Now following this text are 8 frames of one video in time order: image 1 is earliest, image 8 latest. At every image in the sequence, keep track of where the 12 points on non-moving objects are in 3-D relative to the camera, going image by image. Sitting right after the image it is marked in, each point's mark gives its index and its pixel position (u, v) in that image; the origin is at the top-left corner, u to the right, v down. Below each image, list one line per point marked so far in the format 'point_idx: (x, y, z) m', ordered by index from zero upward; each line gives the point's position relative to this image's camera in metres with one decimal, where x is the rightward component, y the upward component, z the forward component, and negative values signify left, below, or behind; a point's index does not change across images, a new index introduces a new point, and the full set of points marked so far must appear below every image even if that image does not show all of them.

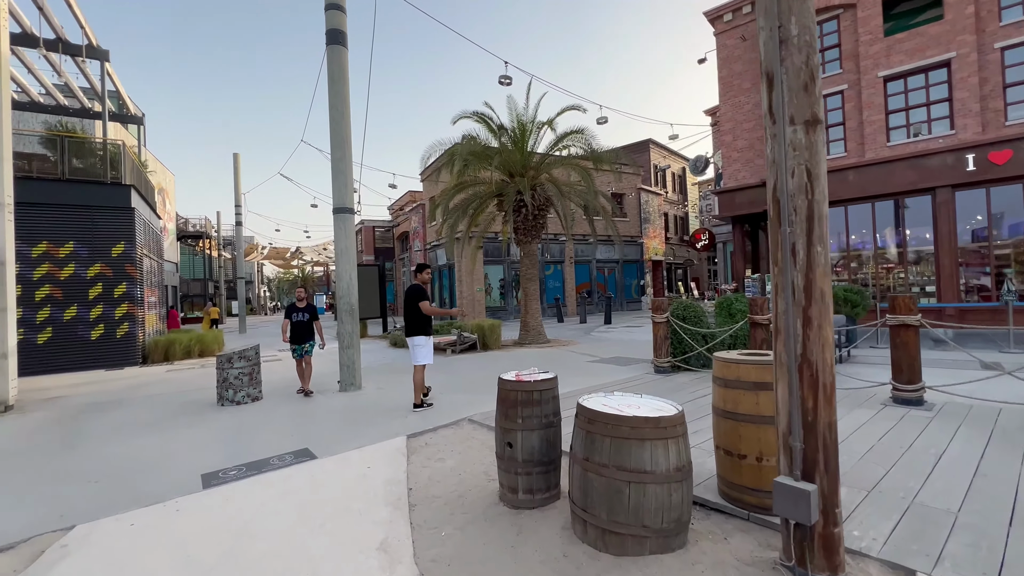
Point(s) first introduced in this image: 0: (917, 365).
0: (+4.6, -0.9, +5.1) m
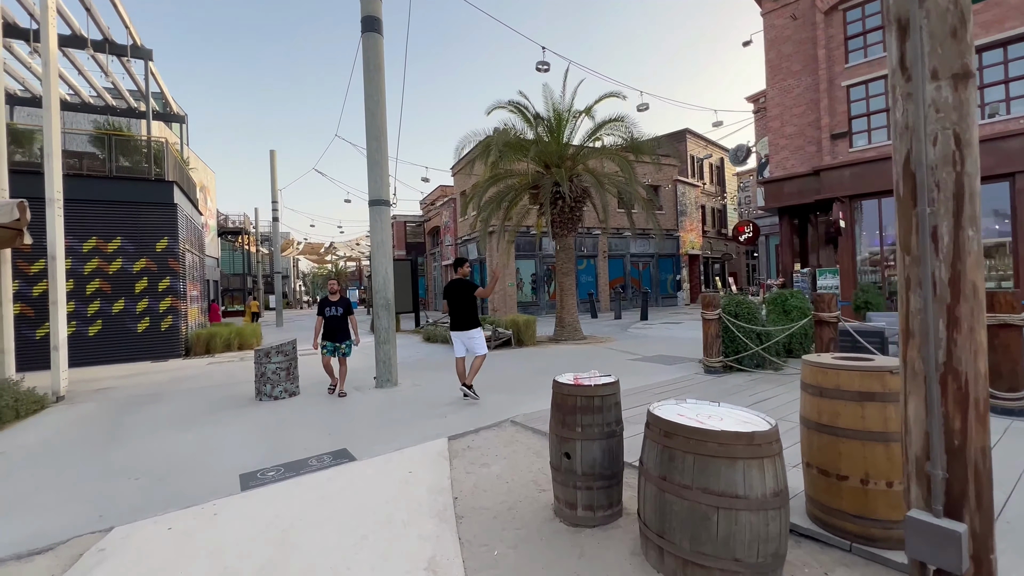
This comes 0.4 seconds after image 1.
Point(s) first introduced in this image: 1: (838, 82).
0: (+5.0, -0.8, +4.5) m
1: (+10.4, +6.5, +14.1) m
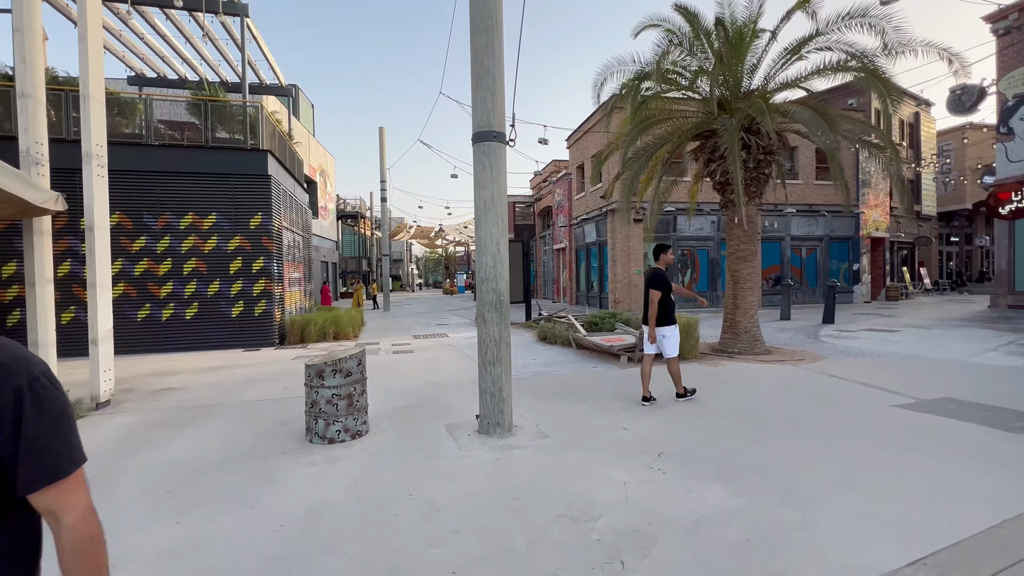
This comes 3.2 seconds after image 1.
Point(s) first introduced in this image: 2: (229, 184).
0: (+6.1, -0.9, +0.2) m
1: (+13.7, +6.5, +8.1) m
2: (-7.2, +2.6, +11.4) m
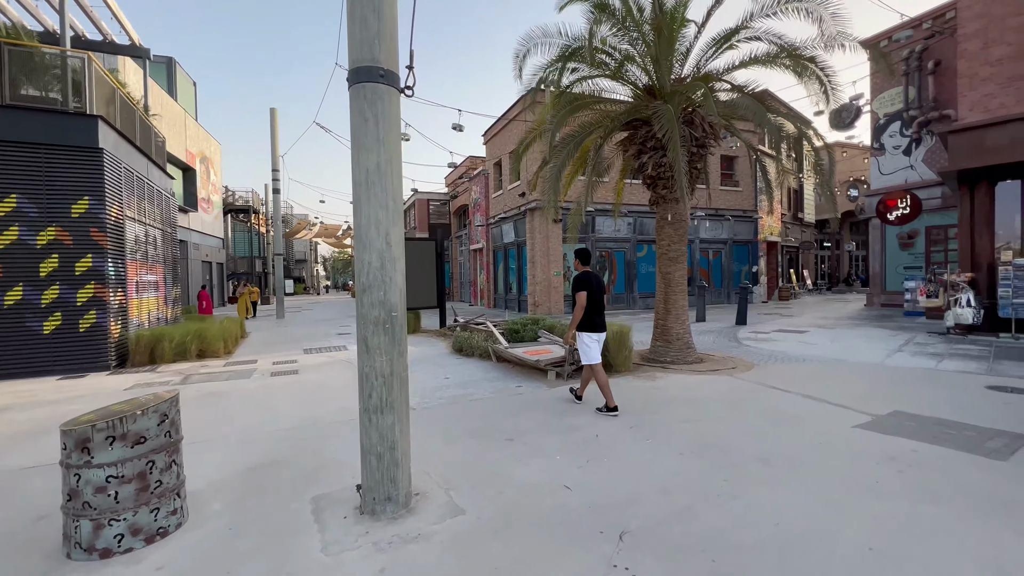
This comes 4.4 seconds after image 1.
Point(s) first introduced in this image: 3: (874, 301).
0: (+6.1, -1.0, 0.0) m
1: (+12.0, +6.5, +9.2) m
2: (-9.0, +2.5, +8.6) m
3: (+15.2, -0.5, +19.1) m
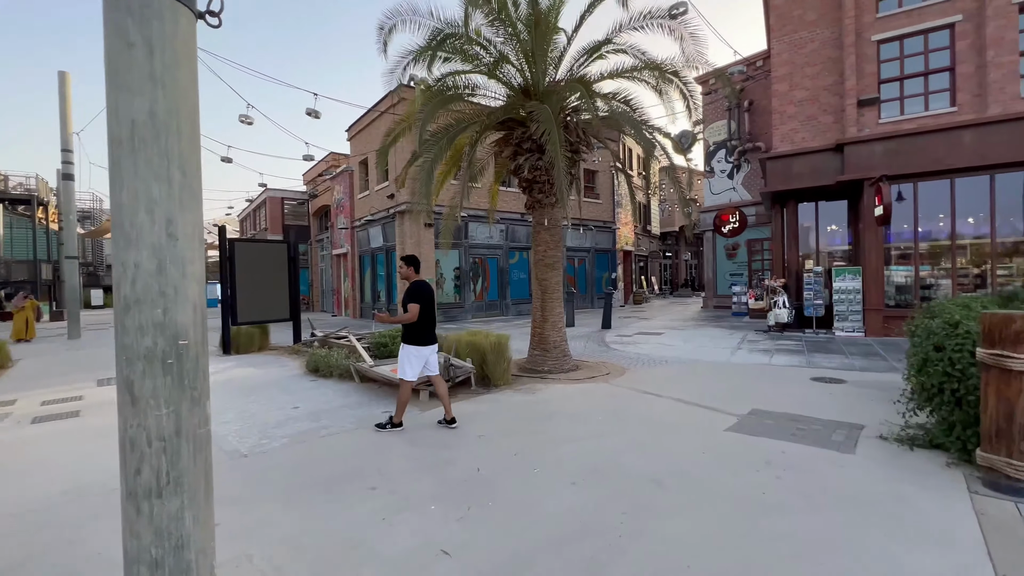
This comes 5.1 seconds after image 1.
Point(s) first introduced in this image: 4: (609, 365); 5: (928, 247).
0: (+6.0, -0.9, +1.0) m
1: (+9.1, +6.4, +11.5) m
2: (-10.9, +2.3, +5.1) m
3: (+9.4, -0.7, +21.8) m
4: (+1.8, -1.5, +8.6) m
5: (+10.3, +1.0, +11.2) m
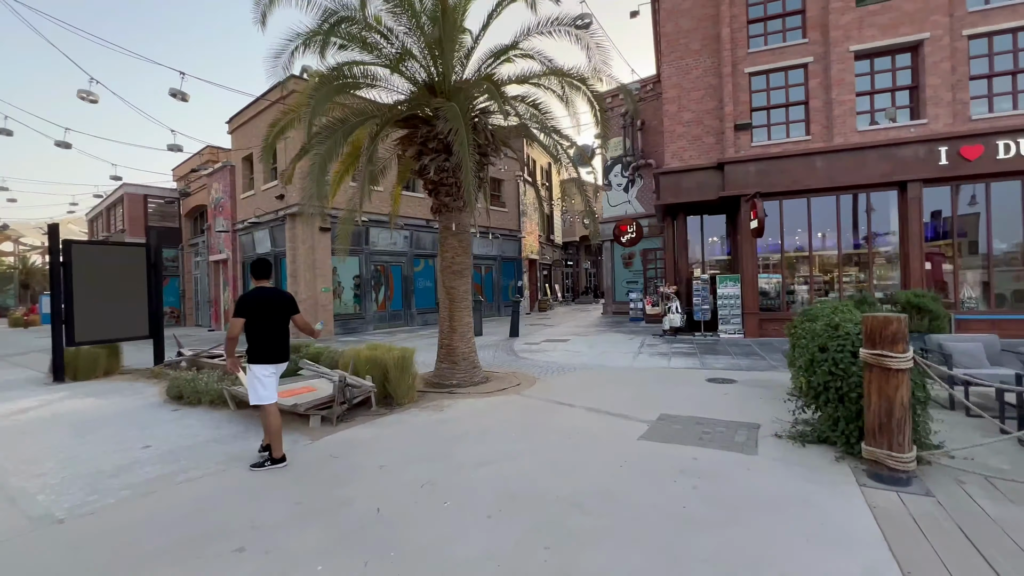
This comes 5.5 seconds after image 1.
0: (+5.7, -0.9, +1.8) m
1: (+6.5, +6.3, +12.9) m
2: (-11.7, +2.1, +2.4) m
3: (+4.8, -1.1, +22.9) m
4: (+0.1, -1.6, +8.4) m
5: (+7.9, +0.9, +12.7) m
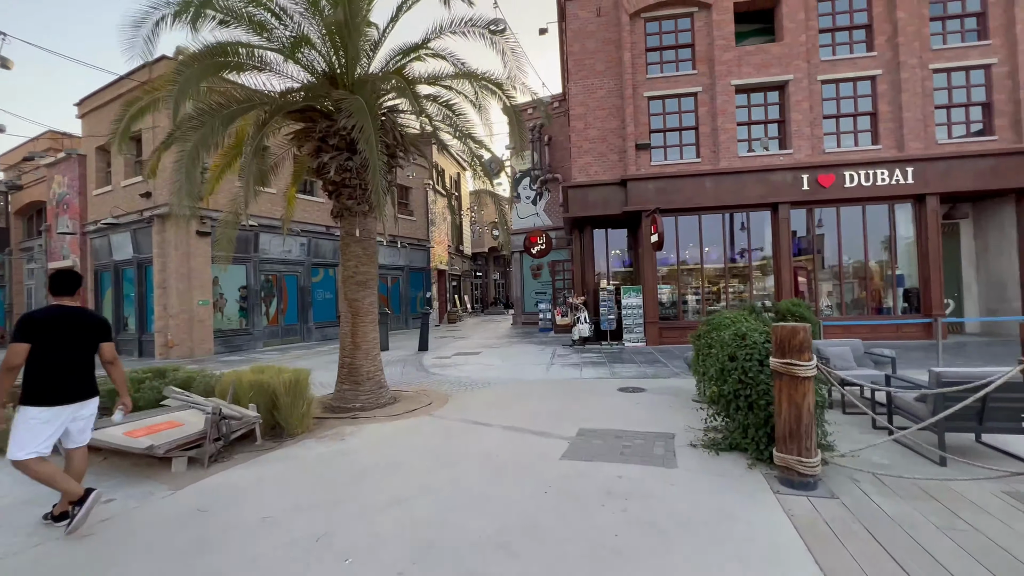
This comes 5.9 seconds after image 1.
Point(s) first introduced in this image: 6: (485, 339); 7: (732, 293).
0: (+5.4, -1.0, +2.5) m
1: (+3.9, +6.0, +13.7) m
2: (-11.8, +2.1, -0.3) m
3: (+0.3, -1.6, +23.0) m
4: (-1.4, -1.8, +7.8) m
5: (+5.3, +0.6, +13.7) m
6: (-1.0, -2.0, +17.2) m
7: (+6.6, -0.1, +13.7) m
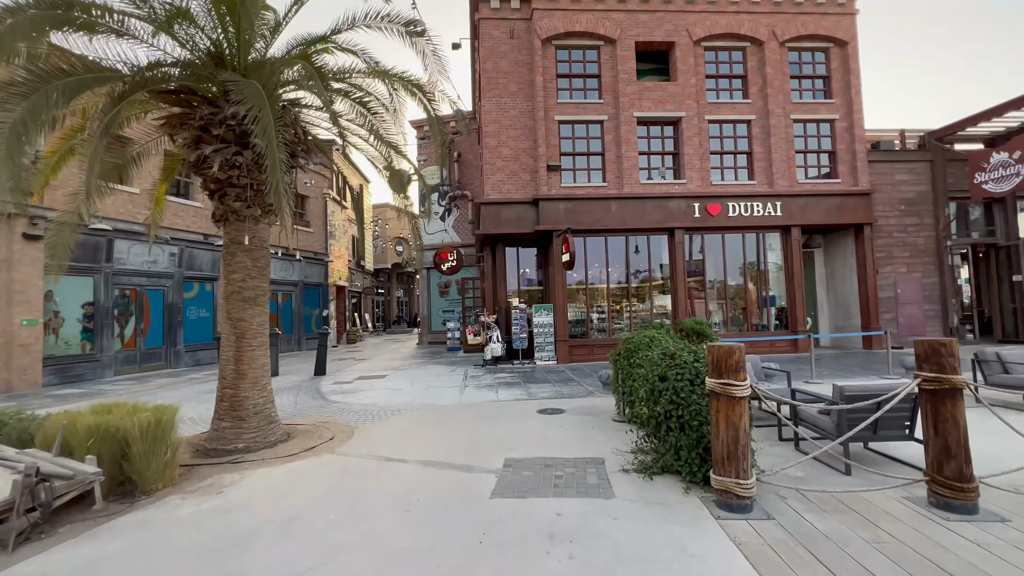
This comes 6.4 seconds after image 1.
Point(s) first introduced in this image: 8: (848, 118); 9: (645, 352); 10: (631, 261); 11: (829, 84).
0: (+5.0, -1.1, +3.2) m
1: (+1.2, +5.4, +14.1) m
2: (-11.2, +2.2, -3.1) m
3: (-4.3, -2.5, +22.1) m
4: (-2.8, -2.1, +6.9) m
5: (+2.5, 0.0, +14.1) m
6: (-4.4, -2.6, +16.2) m
7: (+3.9, -0.7, +14.3) m
8: (+11.1, +5.6, +14.9) m
9: (+1.5, -0.7, +5.1) m
10: (+3.8, +0.9, +14.2) m
11: (+10.6, +6.9, +15.2) m
